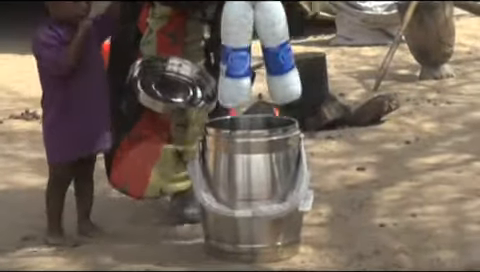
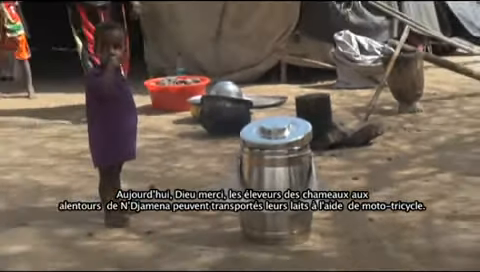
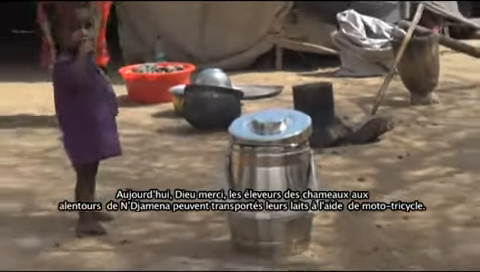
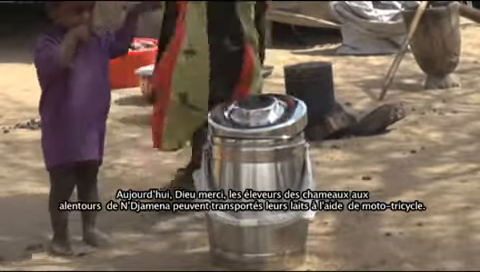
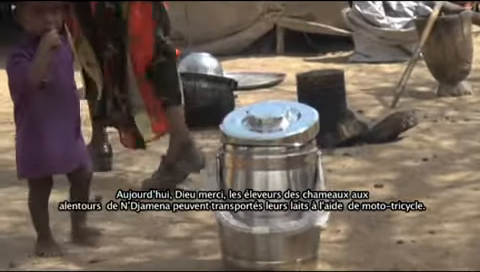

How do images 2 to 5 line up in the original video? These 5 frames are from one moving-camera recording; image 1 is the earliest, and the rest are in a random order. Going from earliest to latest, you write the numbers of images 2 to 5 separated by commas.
4, 5, 3, 2
